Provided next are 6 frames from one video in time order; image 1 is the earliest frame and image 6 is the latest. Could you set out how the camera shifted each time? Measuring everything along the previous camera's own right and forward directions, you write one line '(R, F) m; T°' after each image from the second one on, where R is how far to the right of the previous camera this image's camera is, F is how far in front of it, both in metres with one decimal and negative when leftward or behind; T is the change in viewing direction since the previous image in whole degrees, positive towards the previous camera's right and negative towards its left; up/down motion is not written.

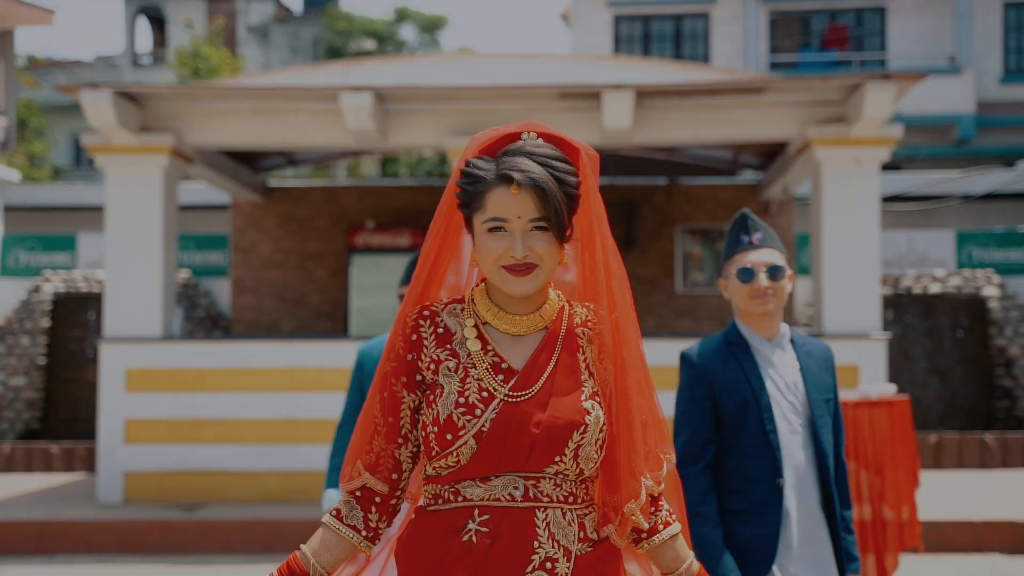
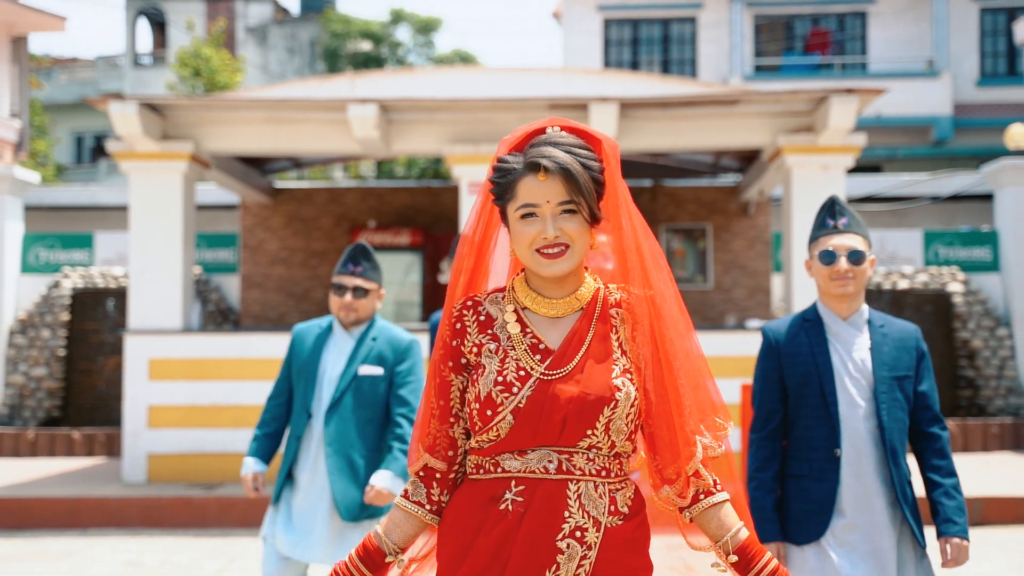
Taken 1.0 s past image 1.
(0.0, -0.6) m; 0°
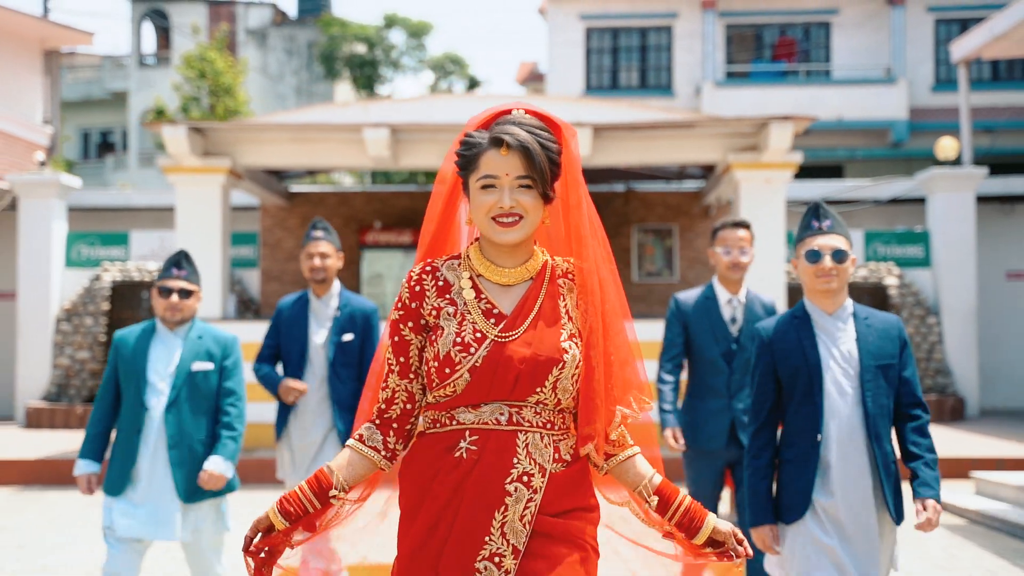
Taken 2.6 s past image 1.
(0.0, -1.3) m; +1°
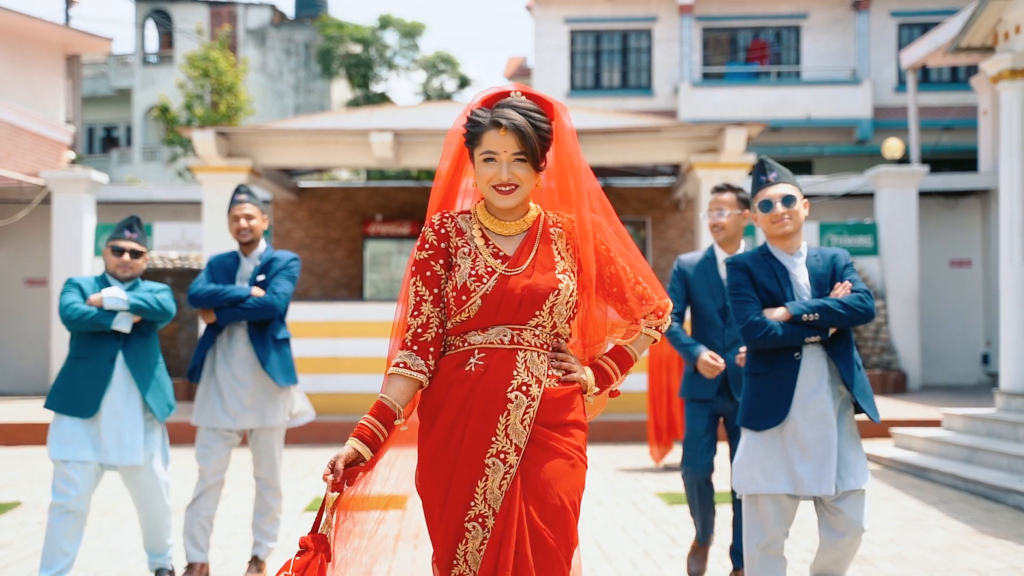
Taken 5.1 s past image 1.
(0.0, -1.2) m; +1°
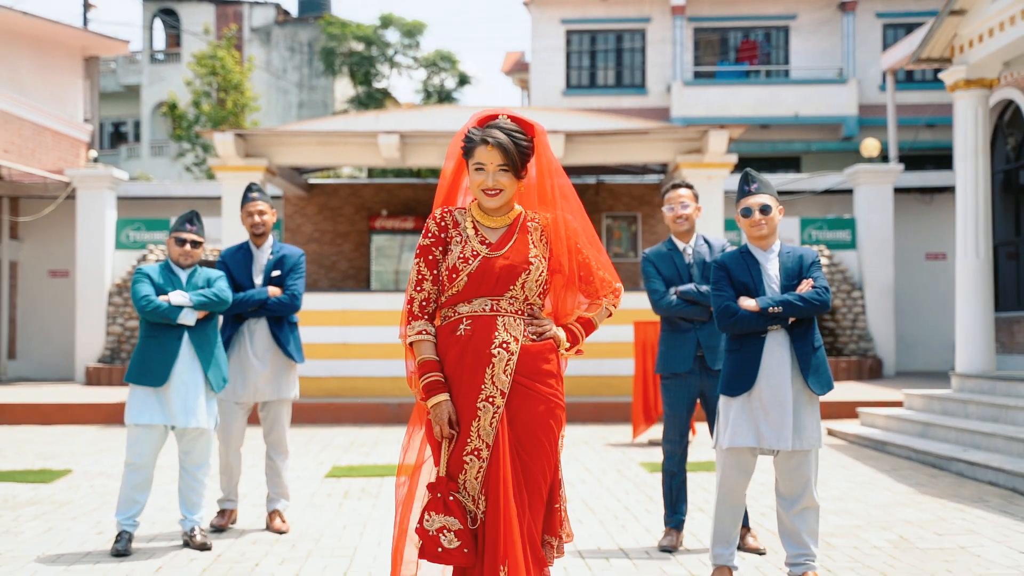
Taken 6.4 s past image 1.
(0.0, -0.8) m; 0°
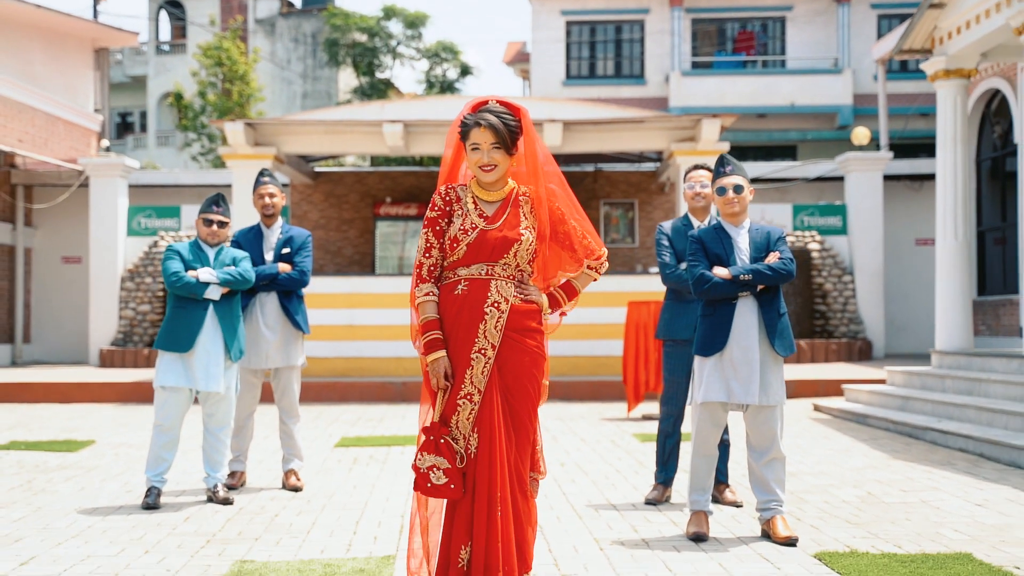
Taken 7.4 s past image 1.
(0.0, -0.4) m; 0°
